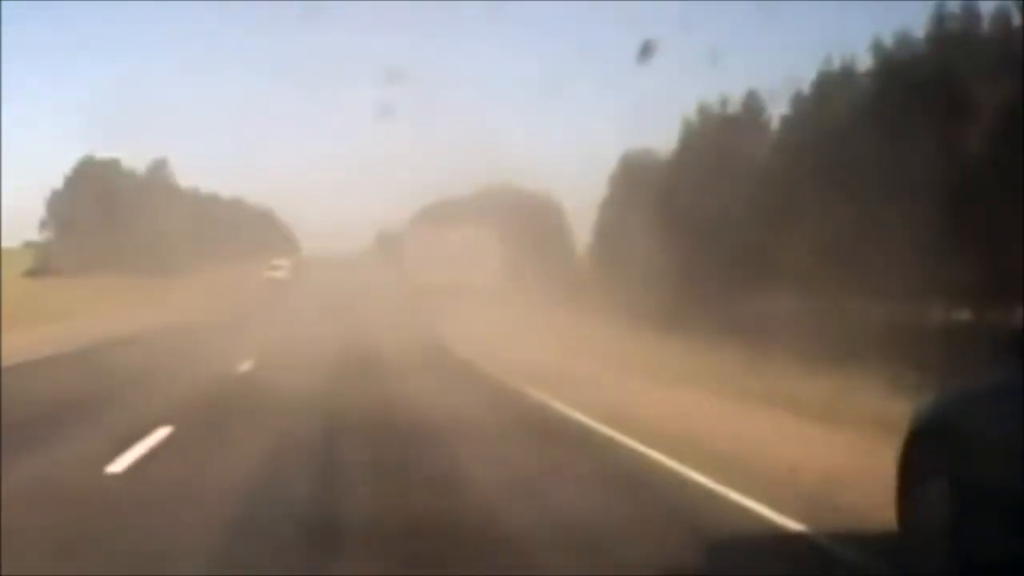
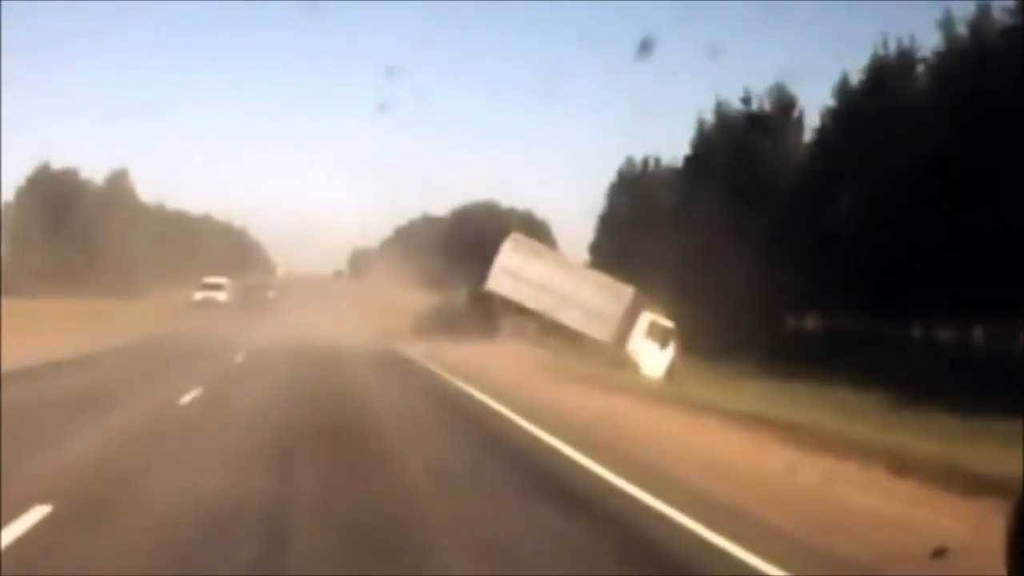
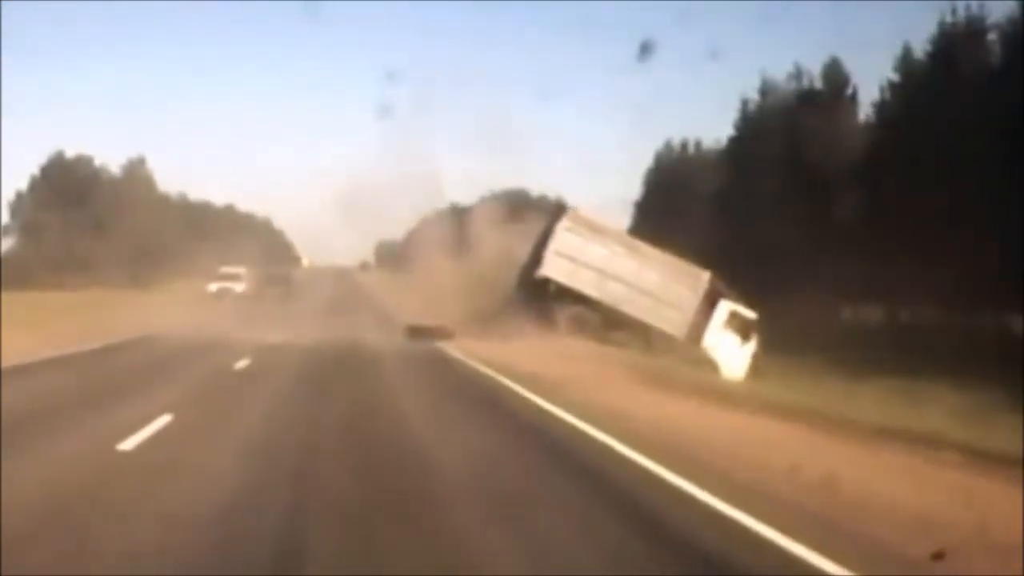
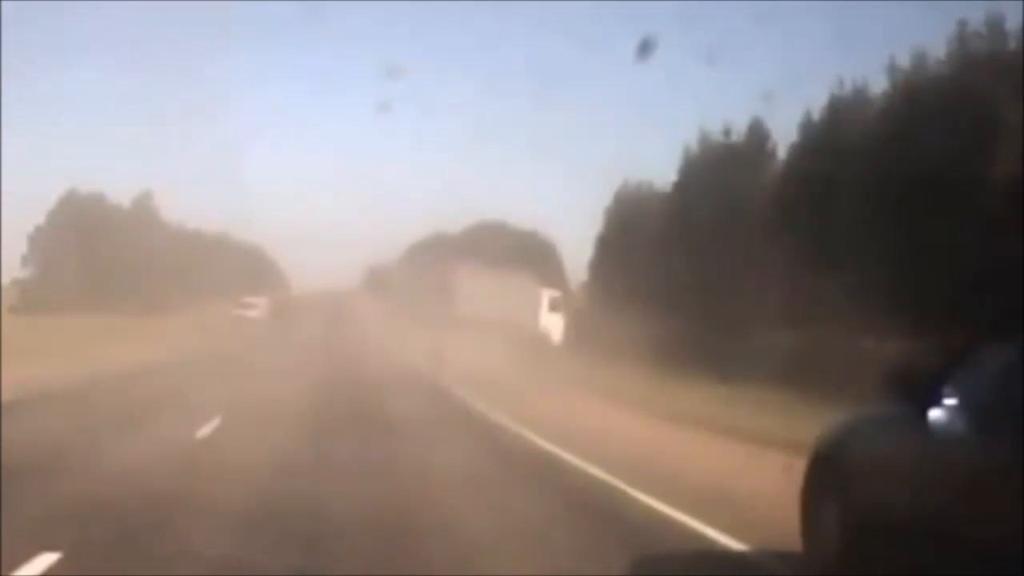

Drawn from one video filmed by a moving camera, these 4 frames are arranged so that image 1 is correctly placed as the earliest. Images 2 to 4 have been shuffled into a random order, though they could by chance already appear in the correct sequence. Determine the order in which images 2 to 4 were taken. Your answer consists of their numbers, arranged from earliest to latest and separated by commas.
4, 2, 3
